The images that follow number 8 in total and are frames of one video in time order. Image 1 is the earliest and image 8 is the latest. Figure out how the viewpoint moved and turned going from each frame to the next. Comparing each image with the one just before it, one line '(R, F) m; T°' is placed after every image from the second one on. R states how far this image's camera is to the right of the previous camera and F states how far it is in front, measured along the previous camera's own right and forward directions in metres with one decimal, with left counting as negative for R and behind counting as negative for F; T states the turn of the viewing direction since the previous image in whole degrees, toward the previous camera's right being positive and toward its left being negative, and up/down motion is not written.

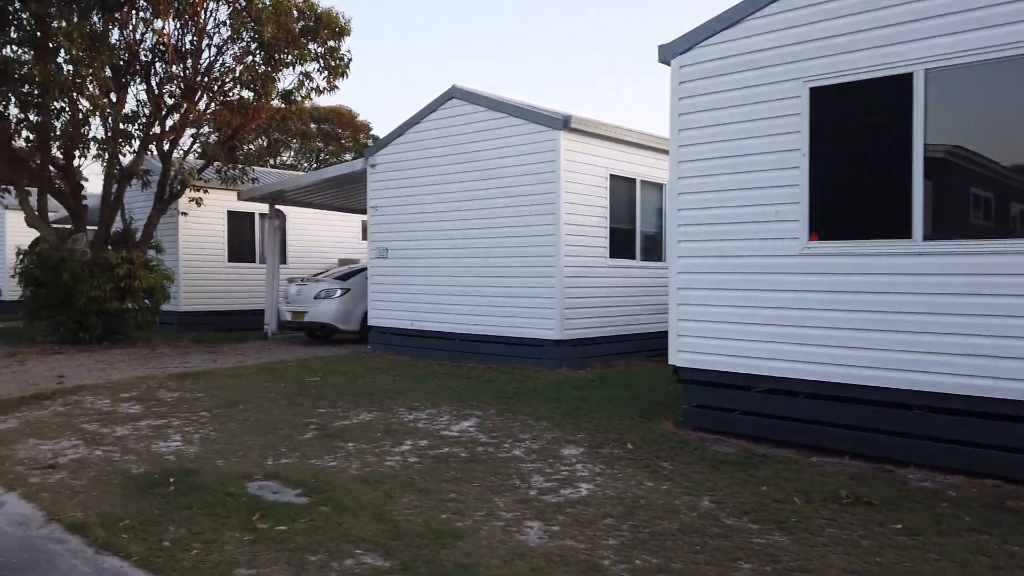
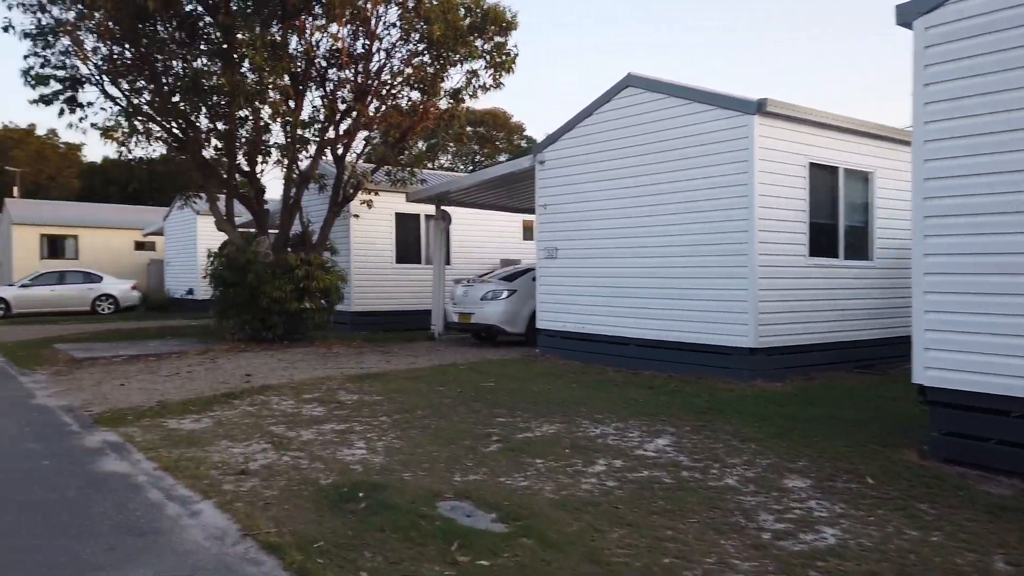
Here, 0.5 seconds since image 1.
(-0.5, +0.7) m; -11°
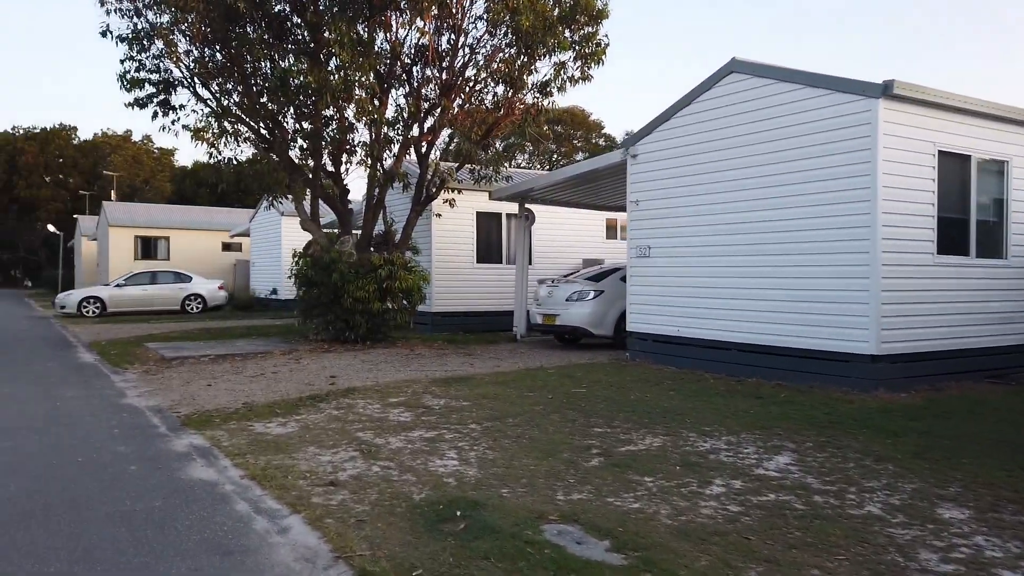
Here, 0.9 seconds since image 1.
(-0.3, +0.5) m; -6°
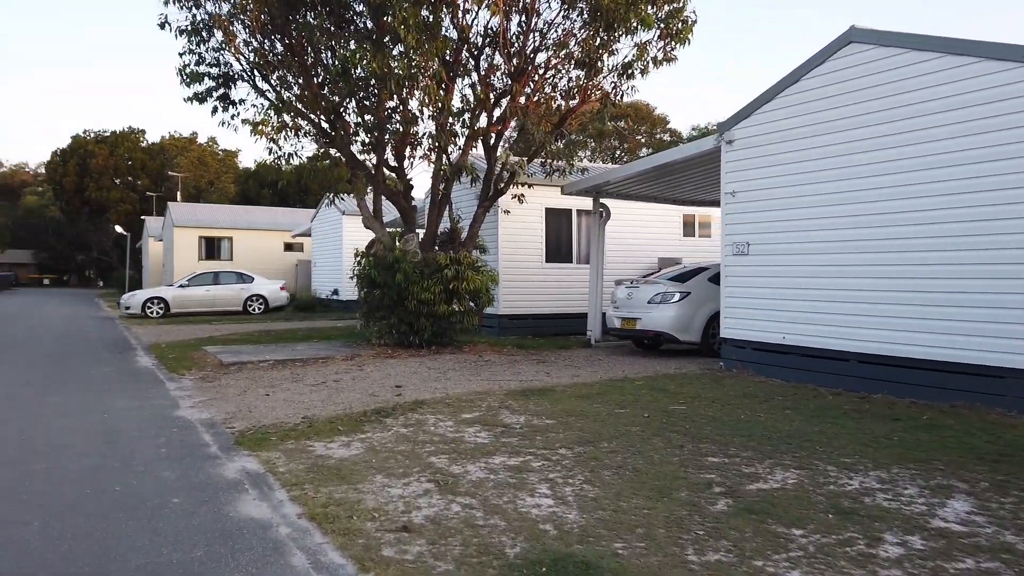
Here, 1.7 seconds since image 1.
(-0.4, +1.1) m; -4°
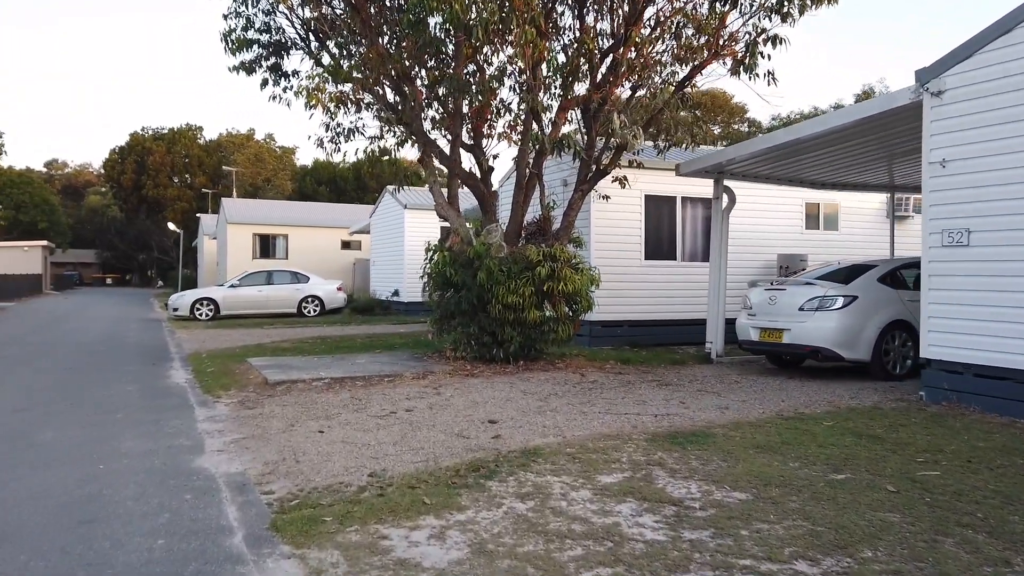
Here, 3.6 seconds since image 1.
(-0.8, +2.6) m; -4°
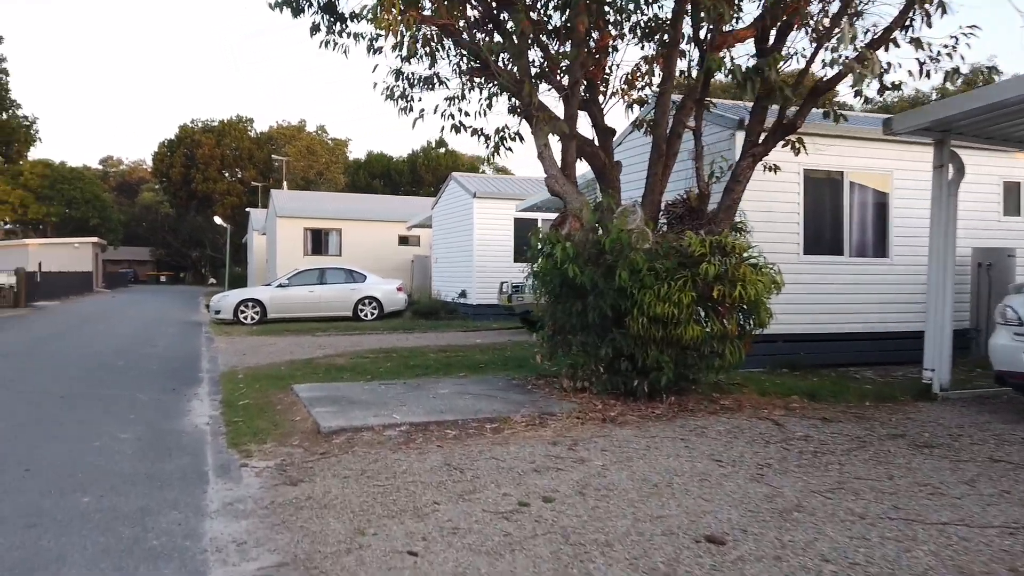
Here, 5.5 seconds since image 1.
(-1.1, +3.3) m; -4°
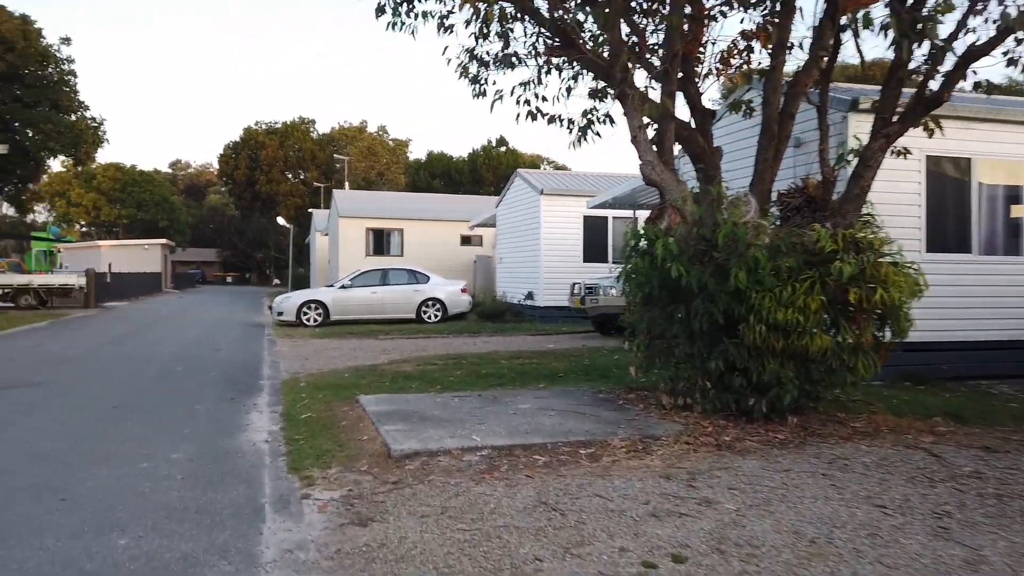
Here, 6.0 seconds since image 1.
(-0.3, +1.0) m; -4°
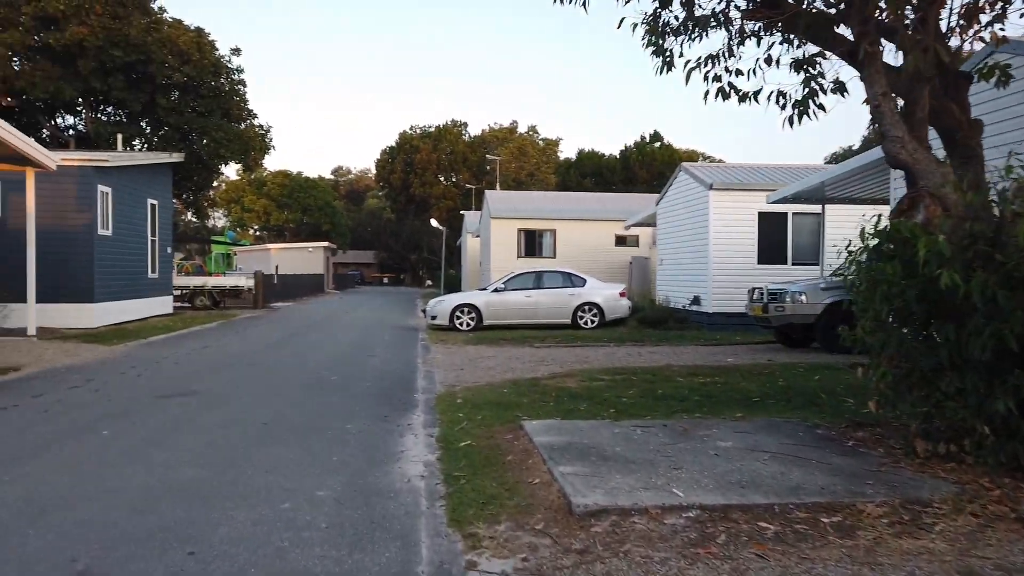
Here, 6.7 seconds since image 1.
(-0.4, +1.3) m; -11°
